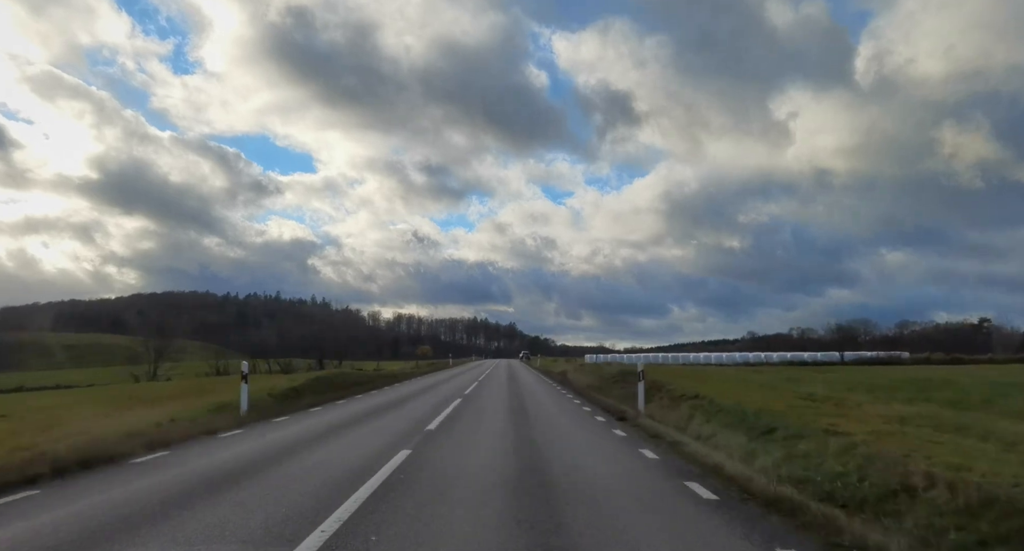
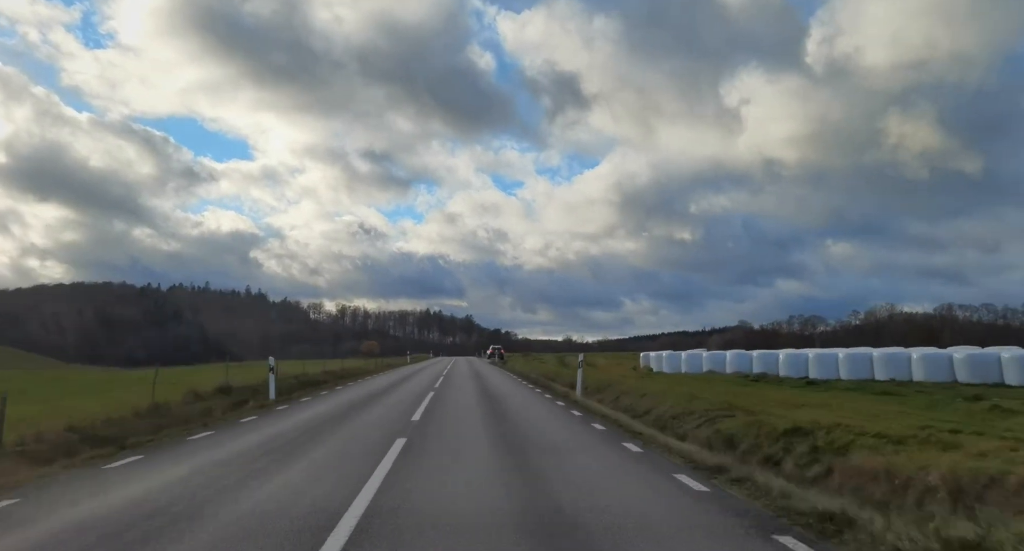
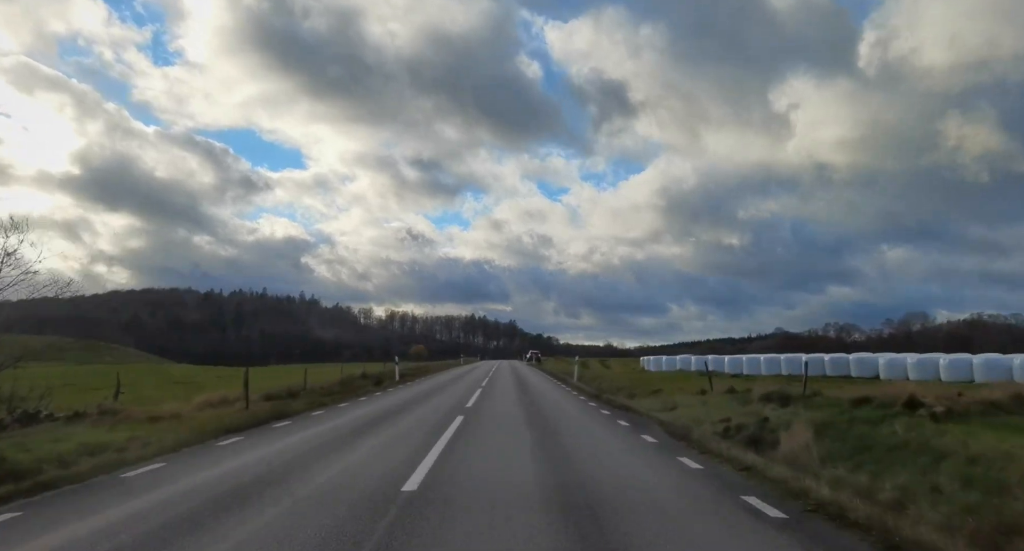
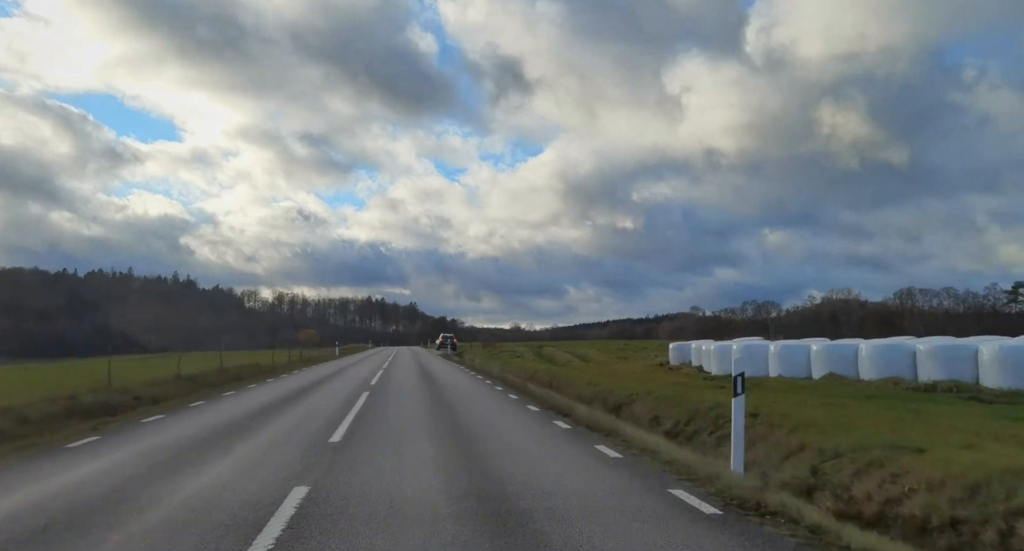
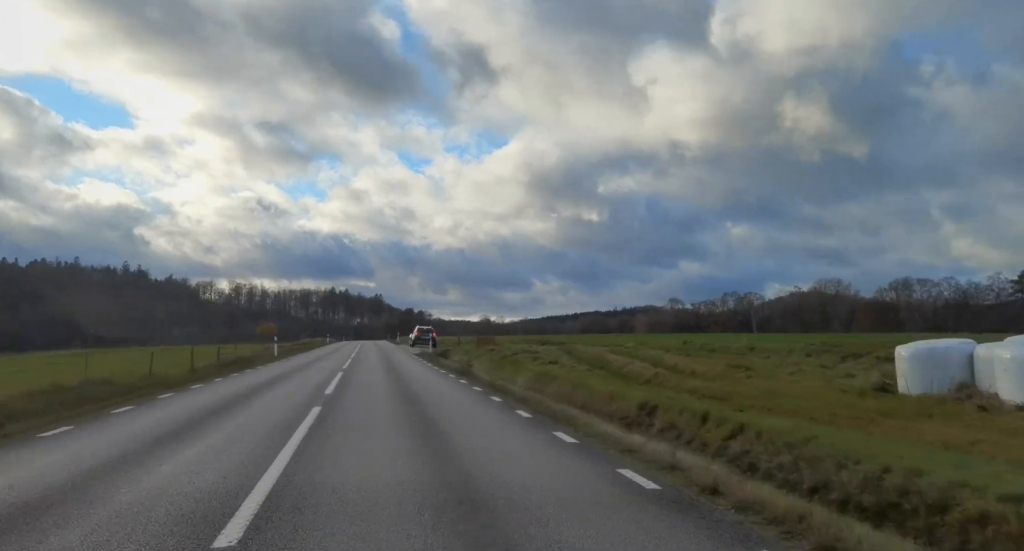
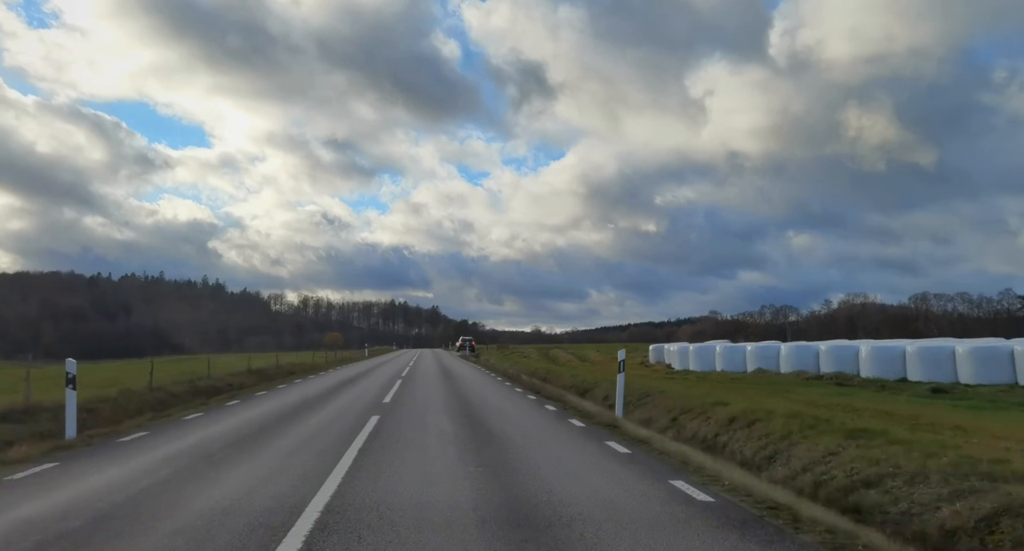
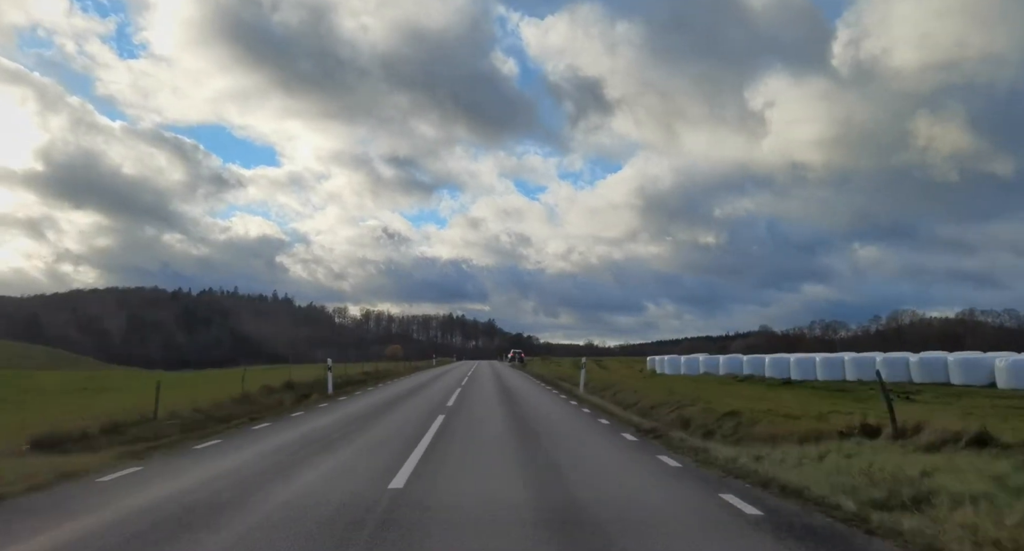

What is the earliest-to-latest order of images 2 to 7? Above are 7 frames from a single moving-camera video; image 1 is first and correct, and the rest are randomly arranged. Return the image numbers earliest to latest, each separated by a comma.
3, 7, 2, 6, 4, 5
